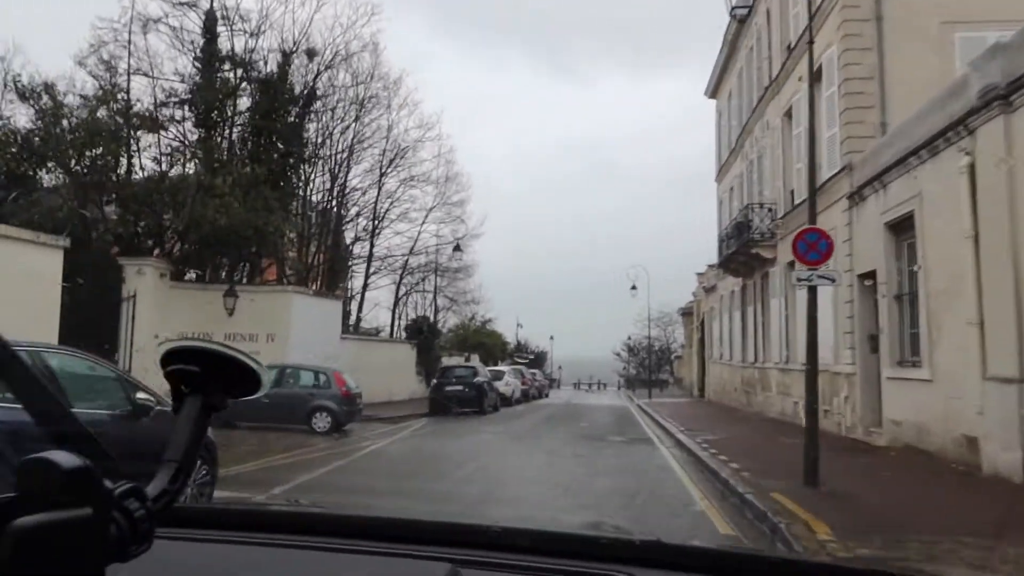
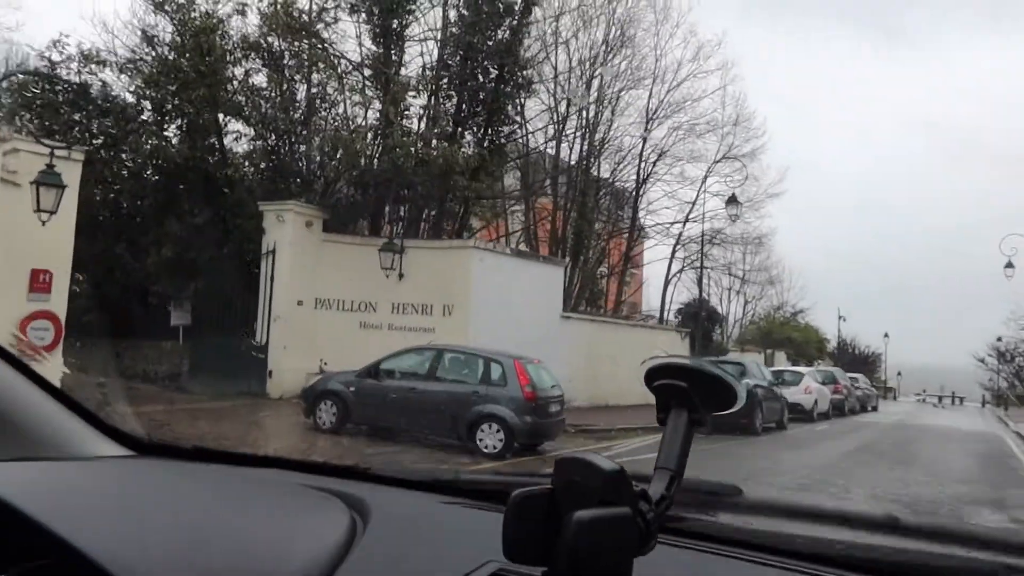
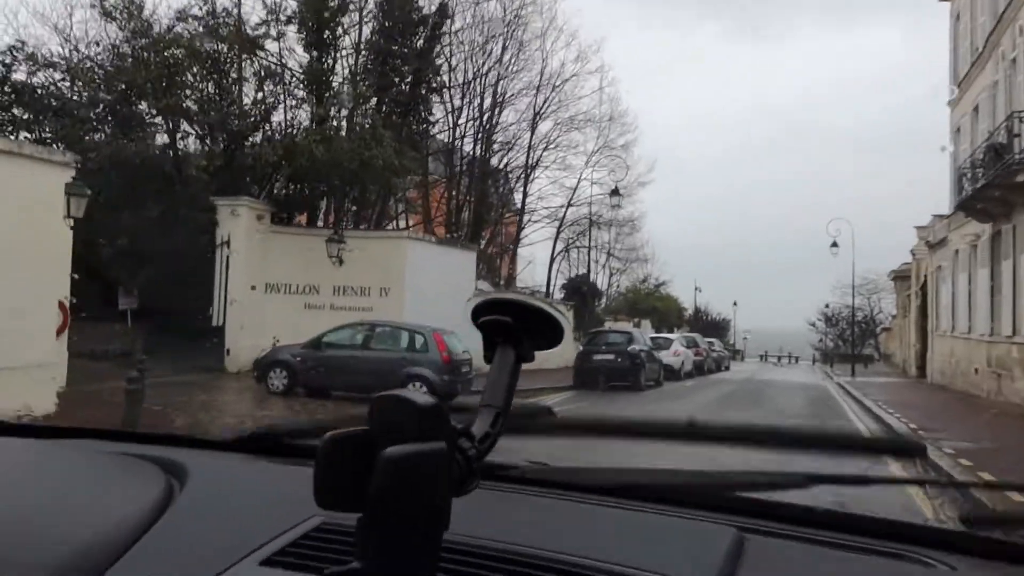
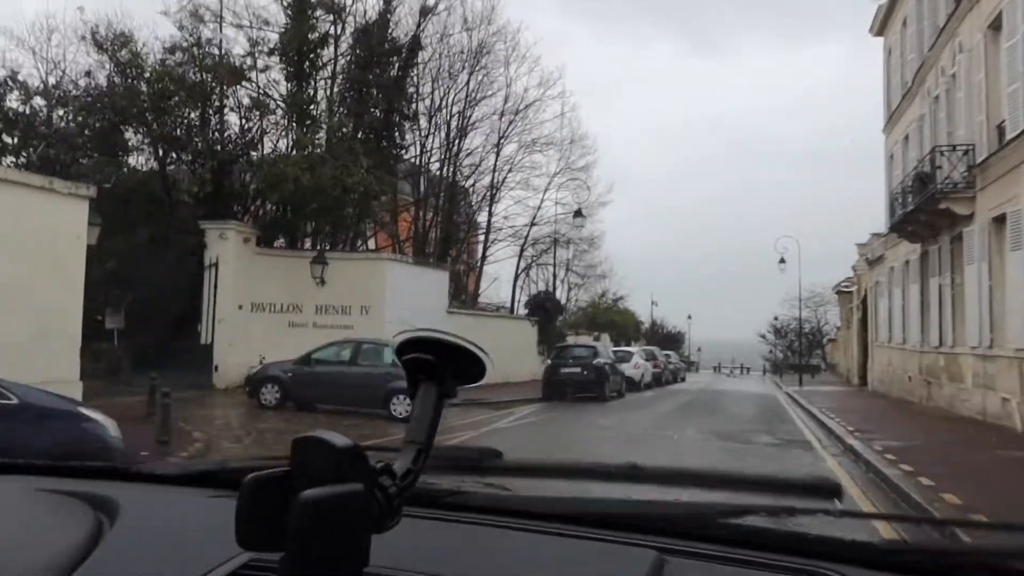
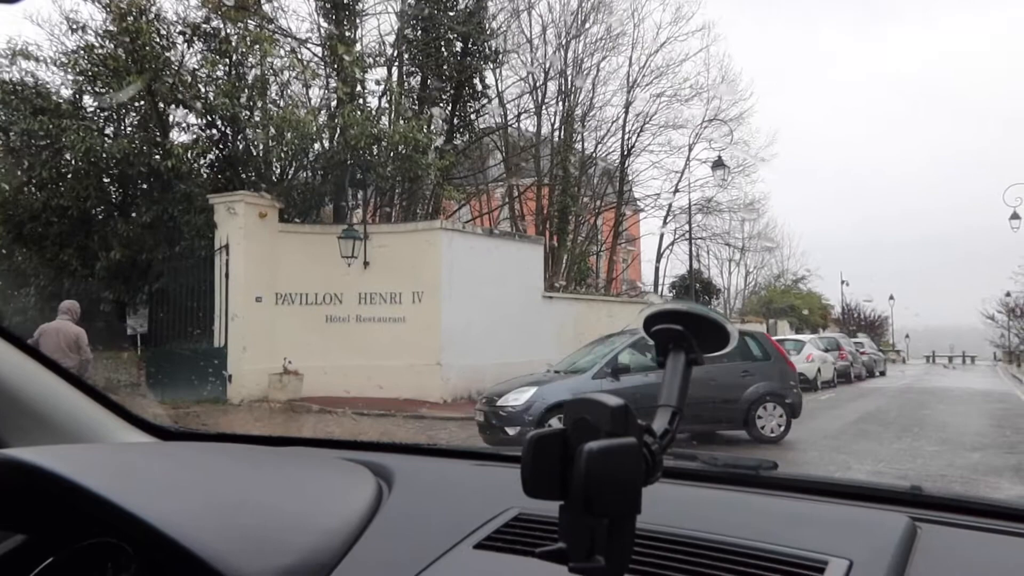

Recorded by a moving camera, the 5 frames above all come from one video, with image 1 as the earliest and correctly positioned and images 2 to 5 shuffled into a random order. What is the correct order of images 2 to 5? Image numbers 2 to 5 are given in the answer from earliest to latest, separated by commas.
4, 3, 2, 5
